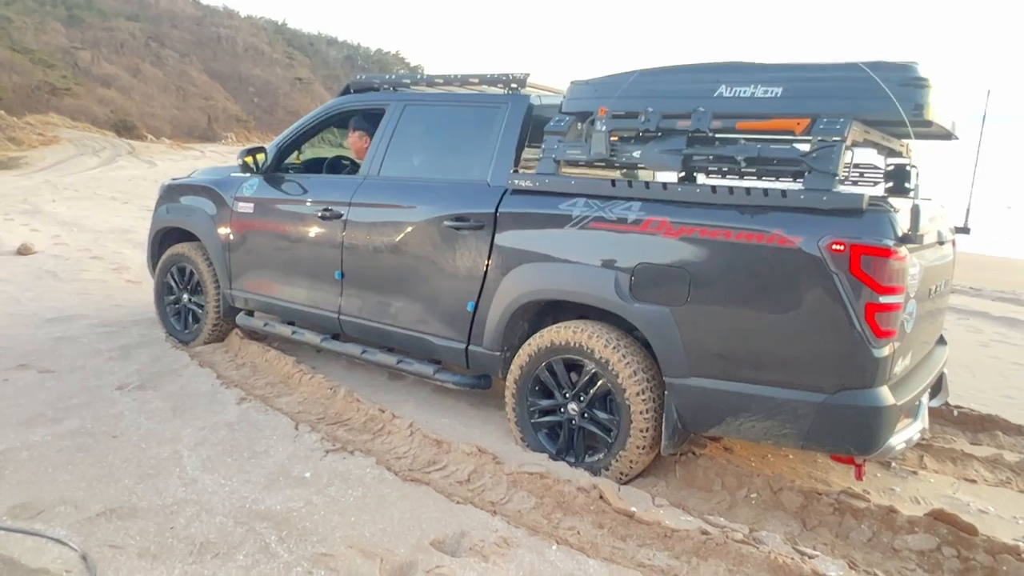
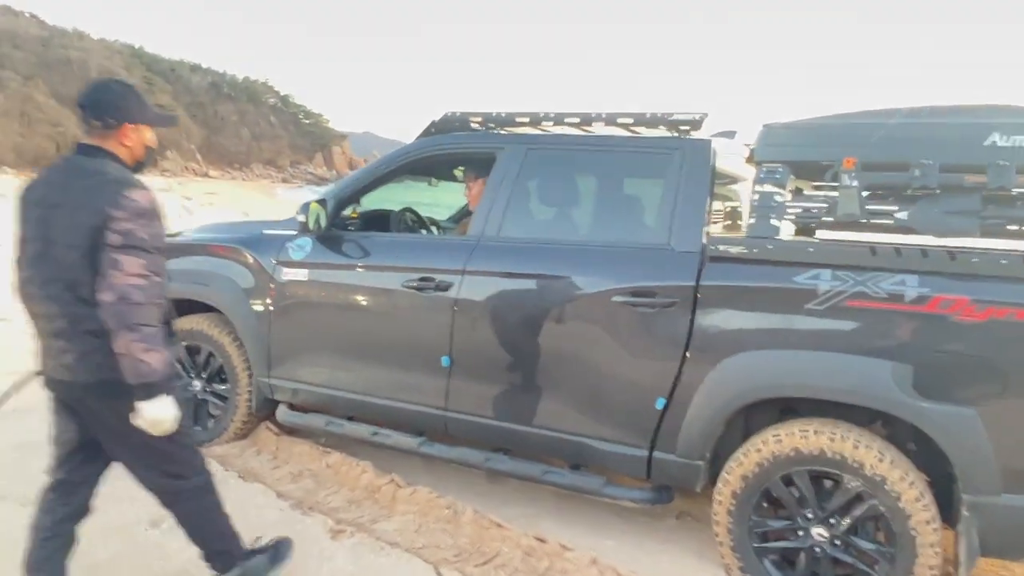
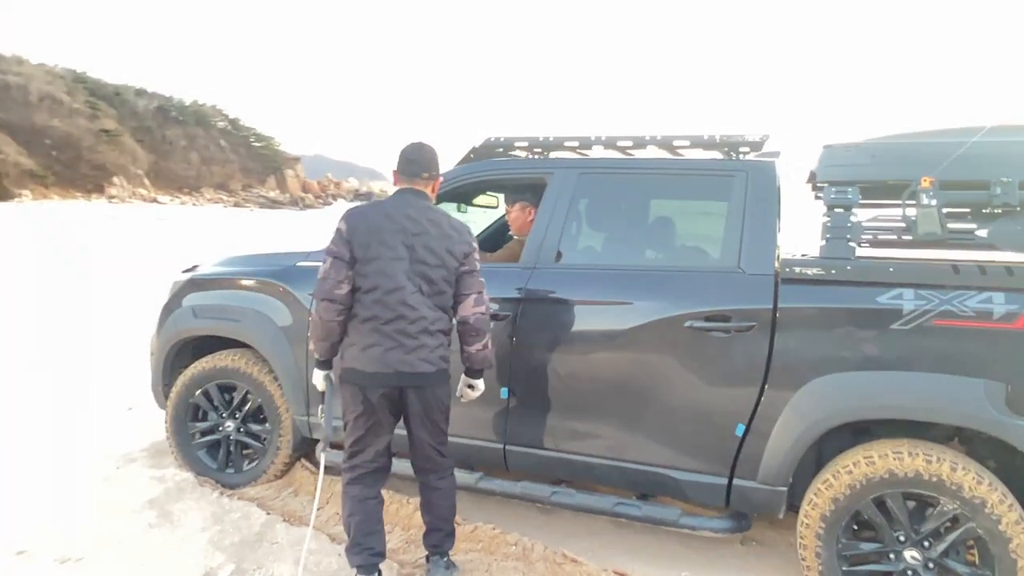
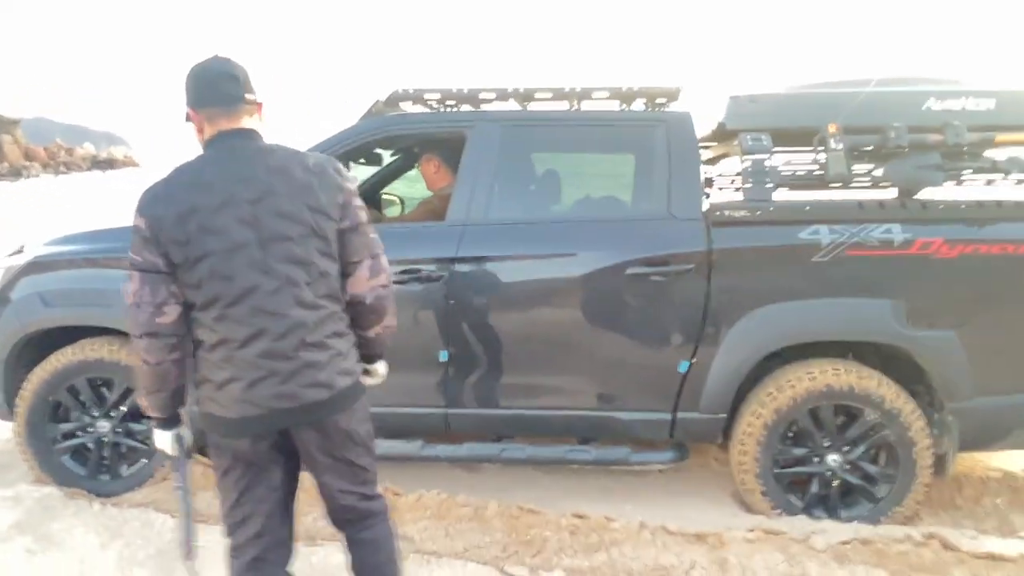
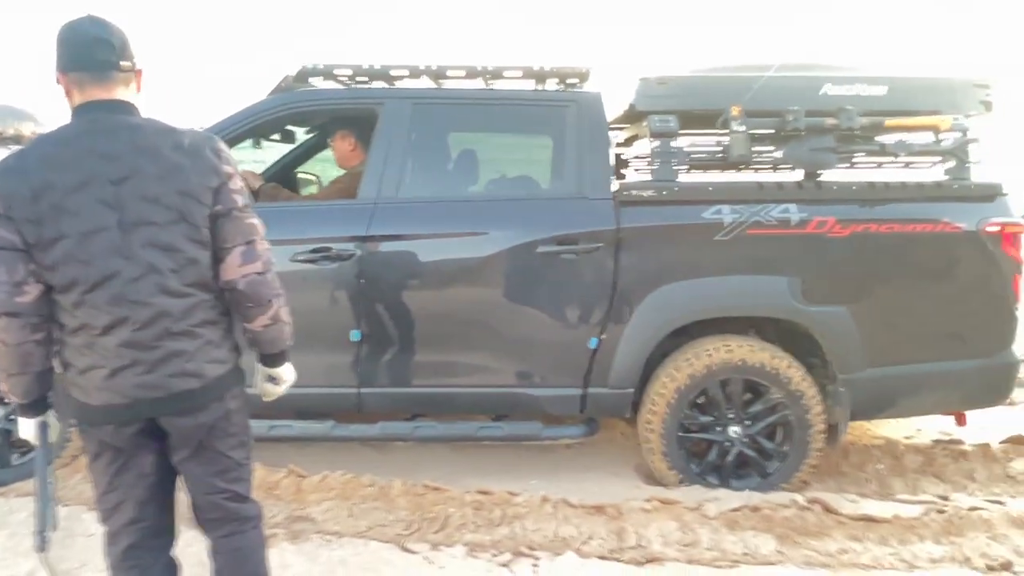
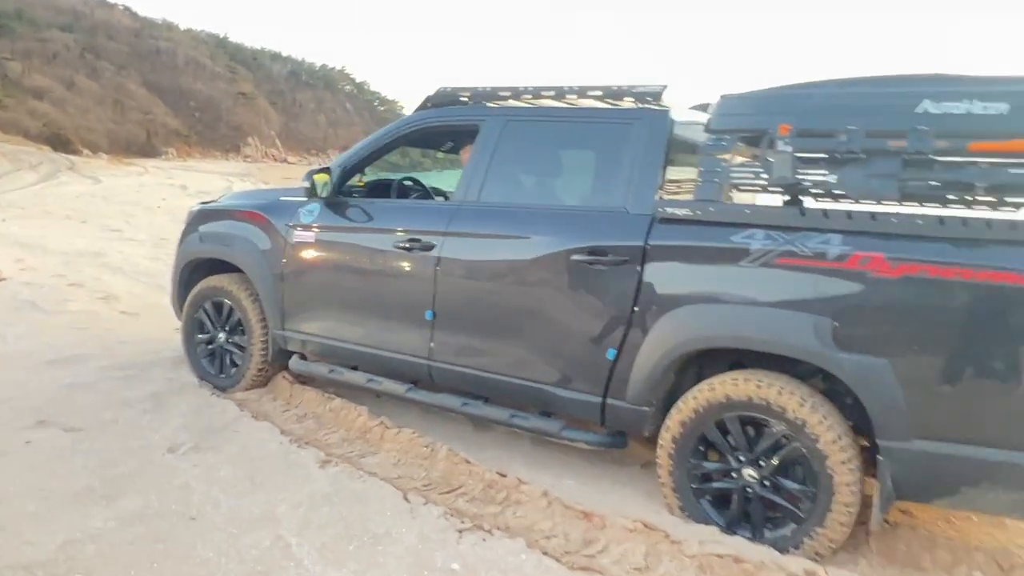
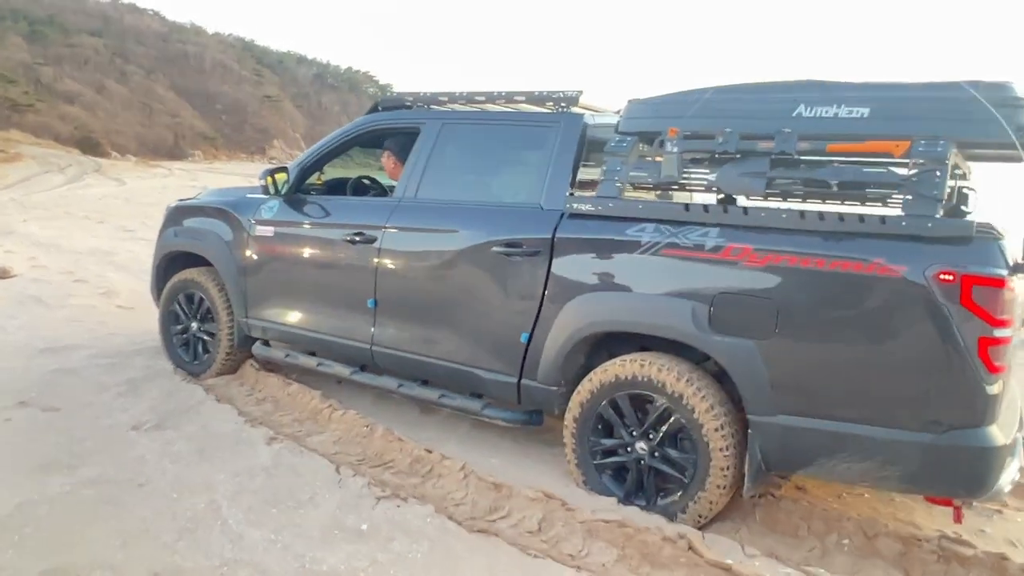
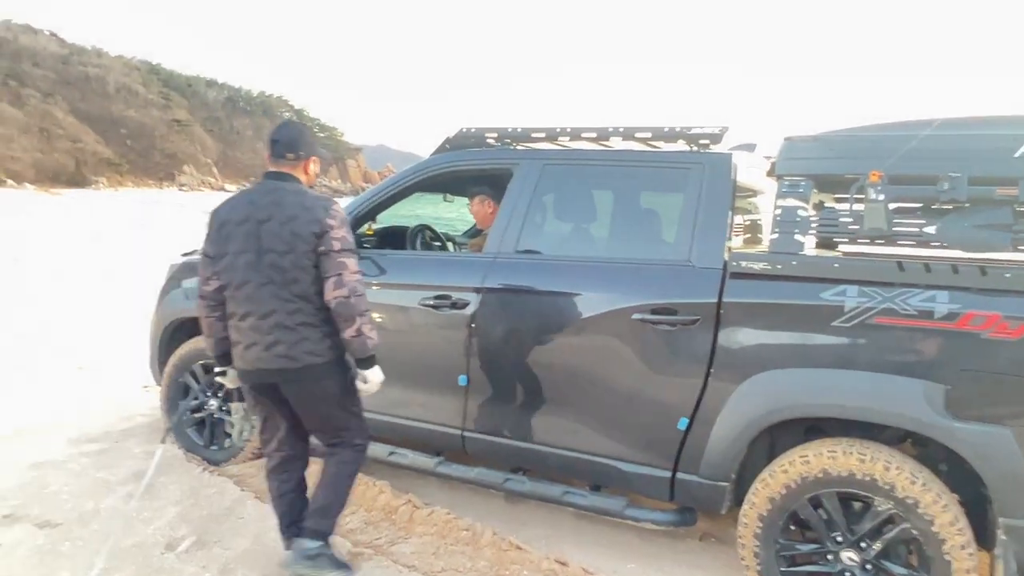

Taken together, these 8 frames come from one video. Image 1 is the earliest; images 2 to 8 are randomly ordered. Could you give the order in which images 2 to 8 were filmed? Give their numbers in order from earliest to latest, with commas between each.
7, 6, 2, 8, 3, 4, 5
